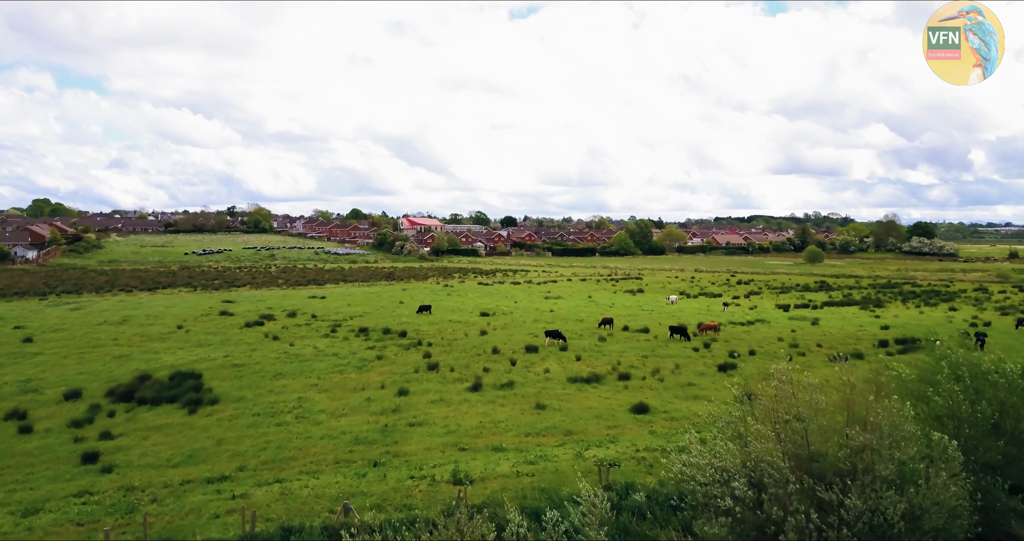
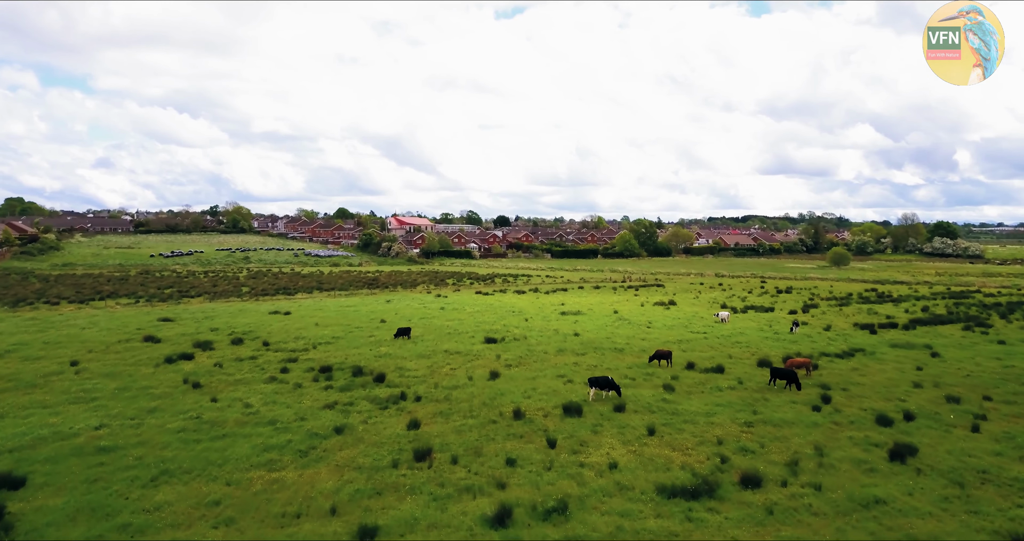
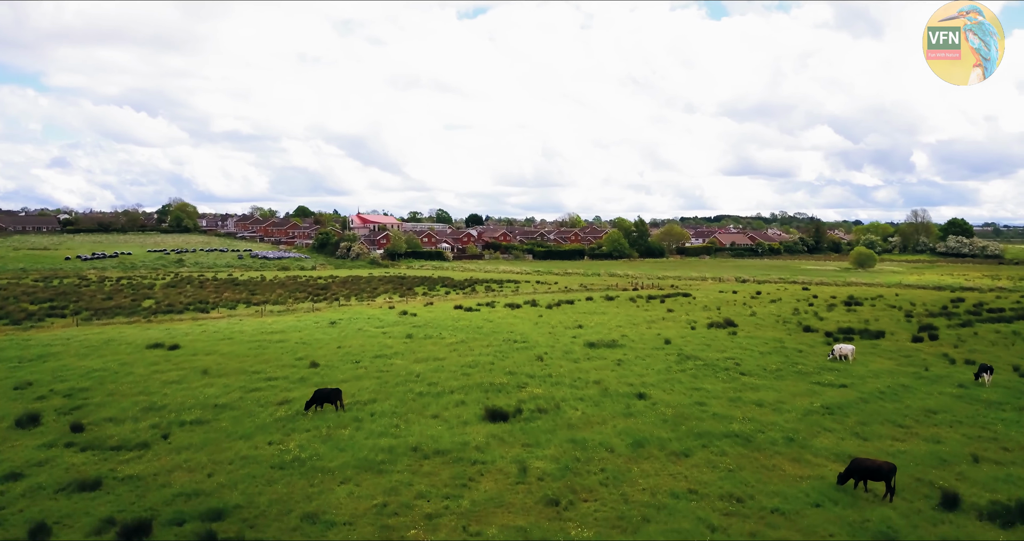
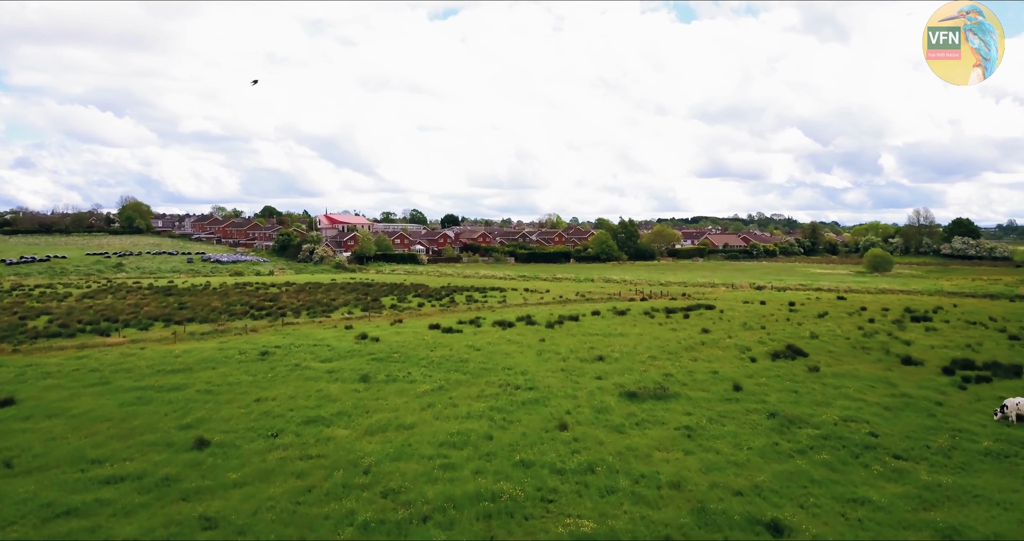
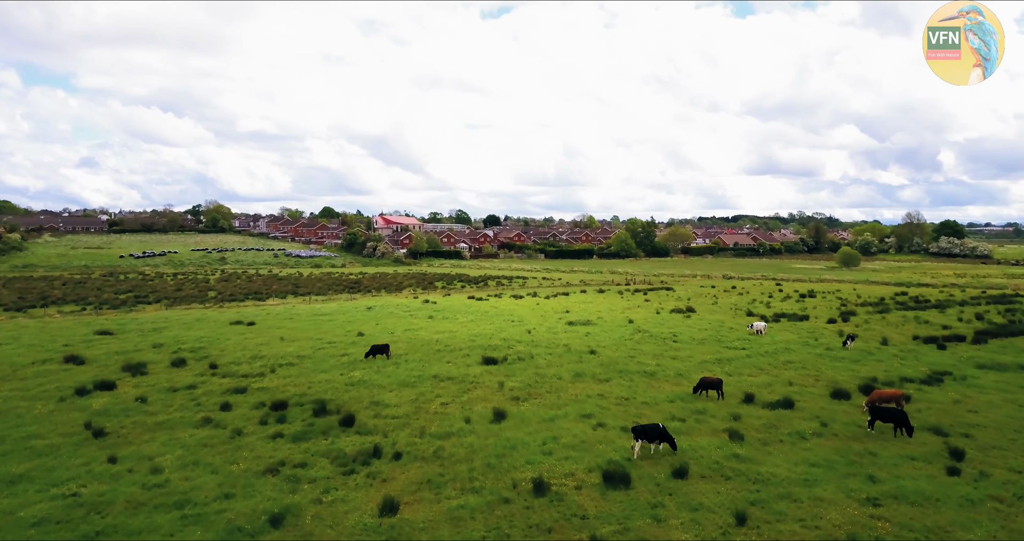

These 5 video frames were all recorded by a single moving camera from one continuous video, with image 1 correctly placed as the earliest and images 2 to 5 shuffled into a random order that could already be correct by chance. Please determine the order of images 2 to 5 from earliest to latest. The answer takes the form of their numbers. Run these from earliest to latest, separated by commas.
2, 5, 3, 4
